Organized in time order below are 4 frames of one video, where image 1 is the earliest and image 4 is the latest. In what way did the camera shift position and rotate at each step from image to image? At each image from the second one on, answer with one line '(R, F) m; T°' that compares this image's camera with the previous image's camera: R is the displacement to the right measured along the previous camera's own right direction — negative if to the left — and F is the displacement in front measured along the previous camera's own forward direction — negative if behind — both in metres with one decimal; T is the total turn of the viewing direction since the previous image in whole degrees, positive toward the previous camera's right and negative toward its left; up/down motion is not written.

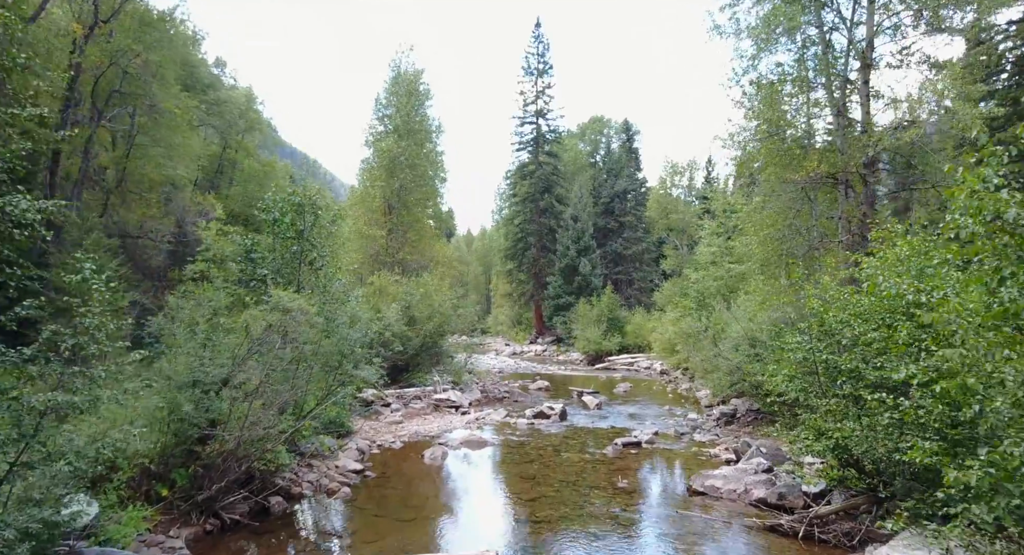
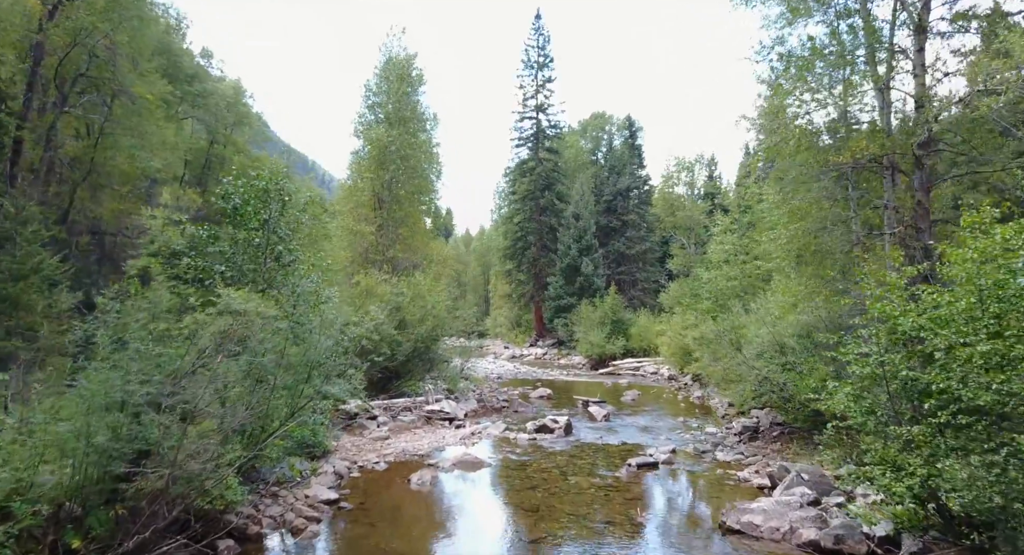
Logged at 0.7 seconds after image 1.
(0.0, +1.9) m; 0°
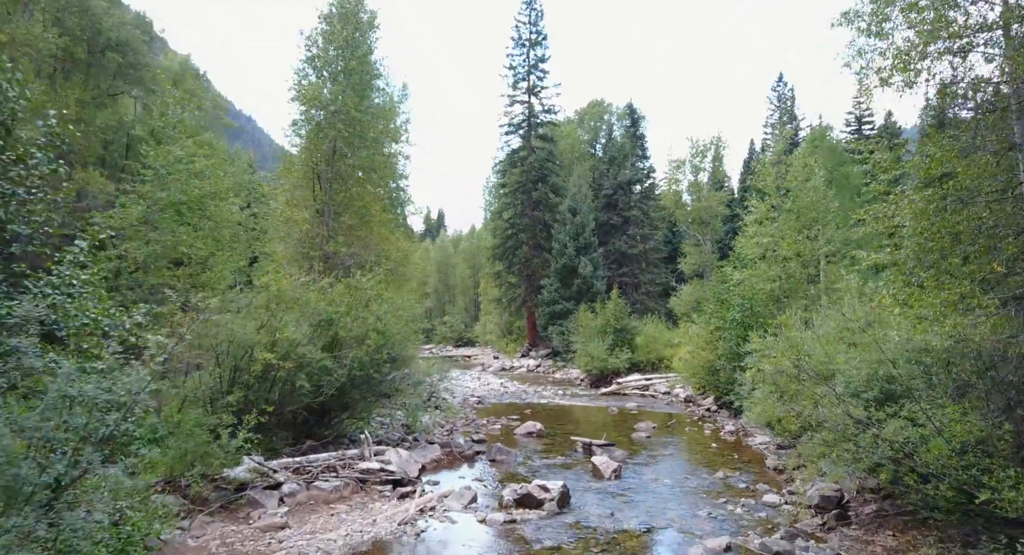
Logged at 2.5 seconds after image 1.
(+0.4, +5.7) m; 0°
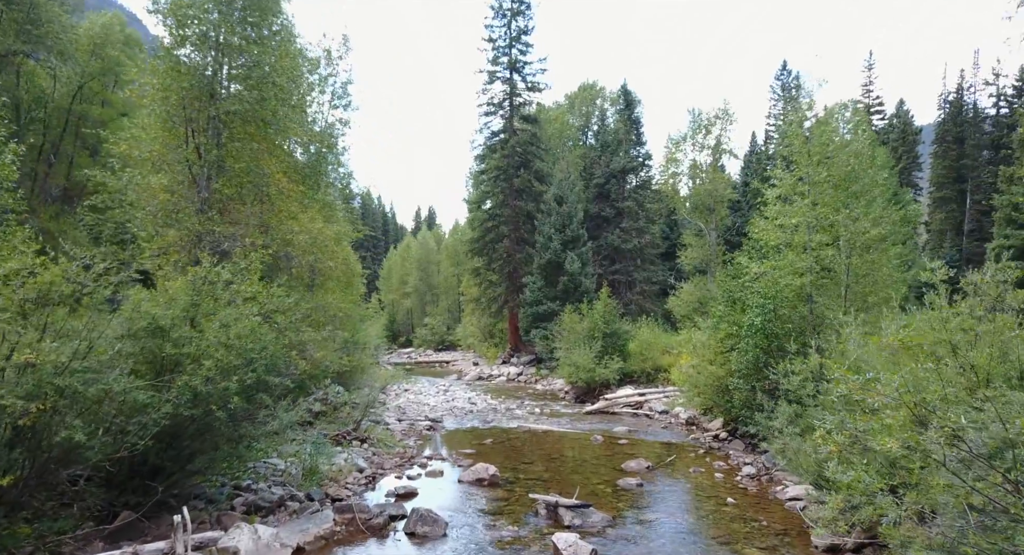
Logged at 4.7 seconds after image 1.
(+1.1, +5.1) m; 0°
